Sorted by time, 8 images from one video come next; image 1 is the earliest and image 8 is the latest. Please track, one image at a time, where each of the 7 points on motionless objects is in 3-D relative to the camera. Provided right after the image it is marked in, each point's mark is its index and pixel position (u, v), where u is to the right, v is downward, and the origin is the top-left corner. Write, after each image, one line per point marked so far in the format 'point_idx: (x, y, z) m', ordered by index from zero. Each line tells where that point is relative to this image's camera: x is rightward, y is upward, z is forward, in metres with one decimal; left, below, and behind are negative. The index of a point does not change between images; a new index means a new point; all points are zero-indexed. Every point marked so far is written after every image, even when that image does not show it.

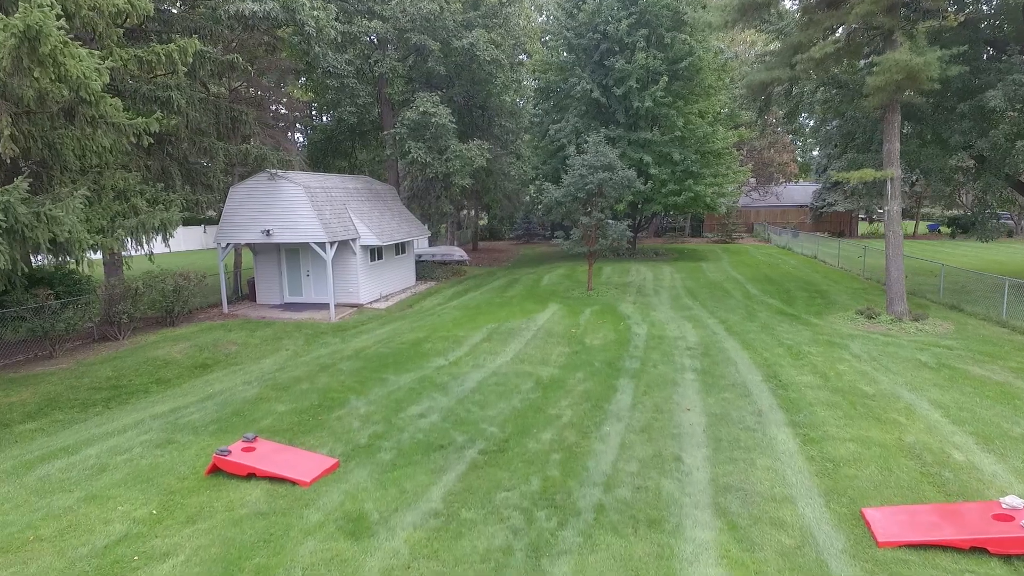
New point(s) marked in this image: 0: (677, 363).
0: (+2.6, -1.2, +9.9) m
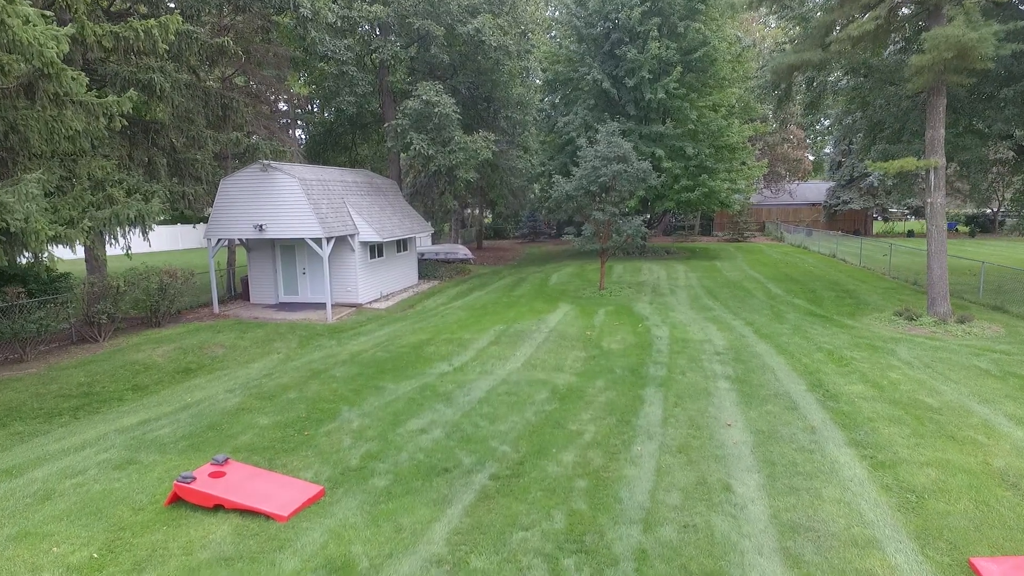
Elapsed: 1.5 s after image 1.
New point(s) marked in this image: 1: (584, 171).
0: (+2.8, -1.2, +8.9) m
1: (+1.9, +3.1, +16.6) m
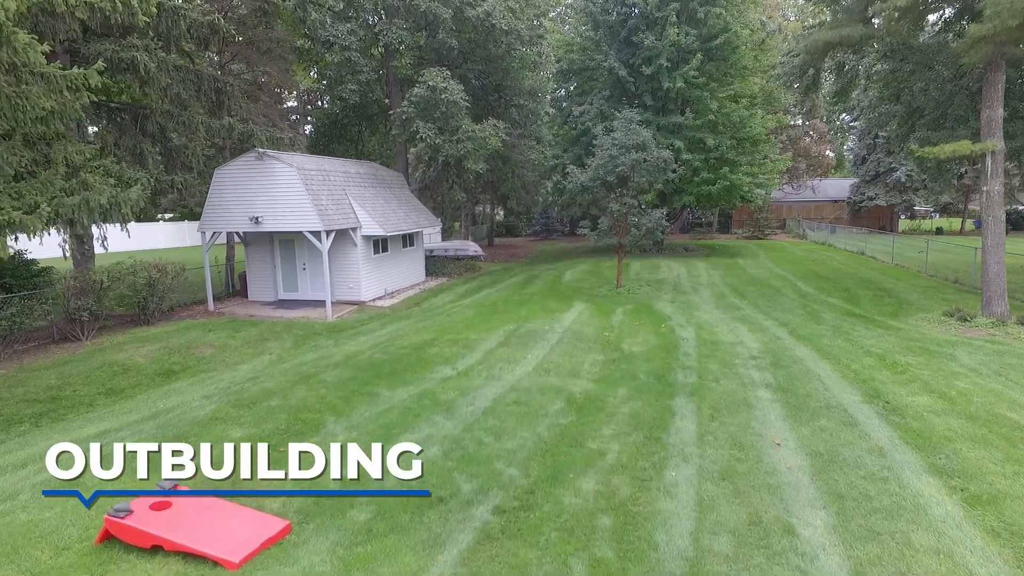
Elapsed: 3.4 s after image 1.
0: (+2.9, -1.1, +7.8) m
1: (+2.2, +3.2, +15.5) m
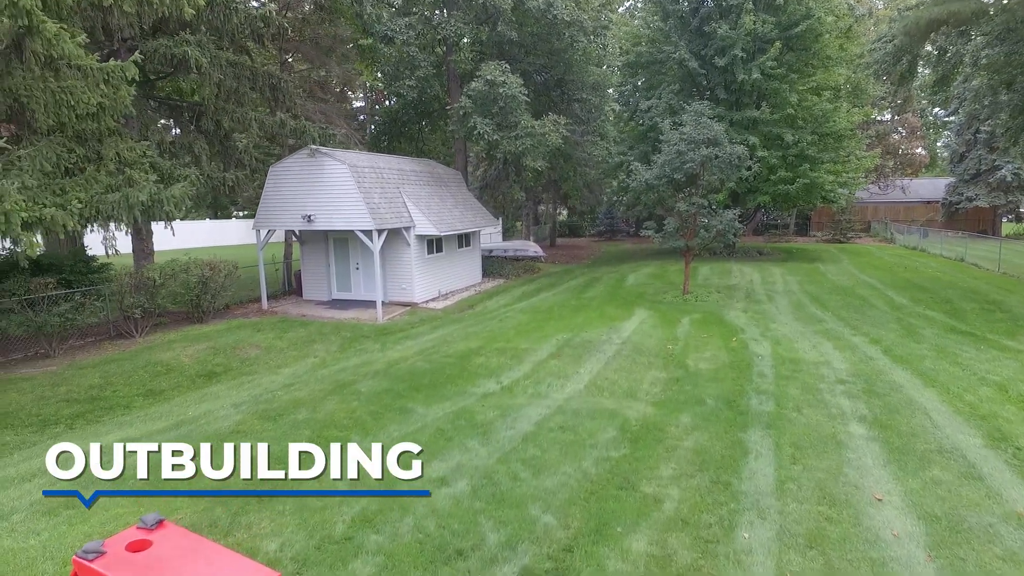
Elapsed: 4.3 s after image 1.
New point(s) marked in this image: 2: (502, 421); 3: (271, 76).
0: (+3.4, -1.3, +6.7) m
1: (+3.6, +3.0, +14.4) m
2: (-0.1, -1.4, +6.5) m
3: (-5.3, +4.7, +13.9) m
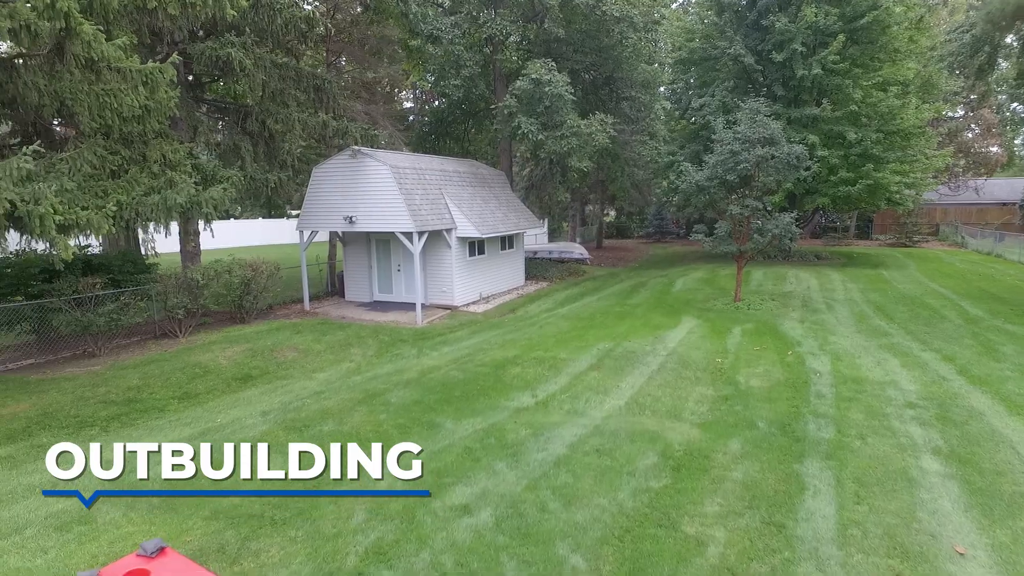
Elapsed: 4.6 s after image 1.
0: (+3.7, -1.4, +6.0) m
1: (+4.5, +2.9, +13.7) m
2: (+0.2, -1.5, +6.1) m
3: (-4.3, +4.6, +13.9) m
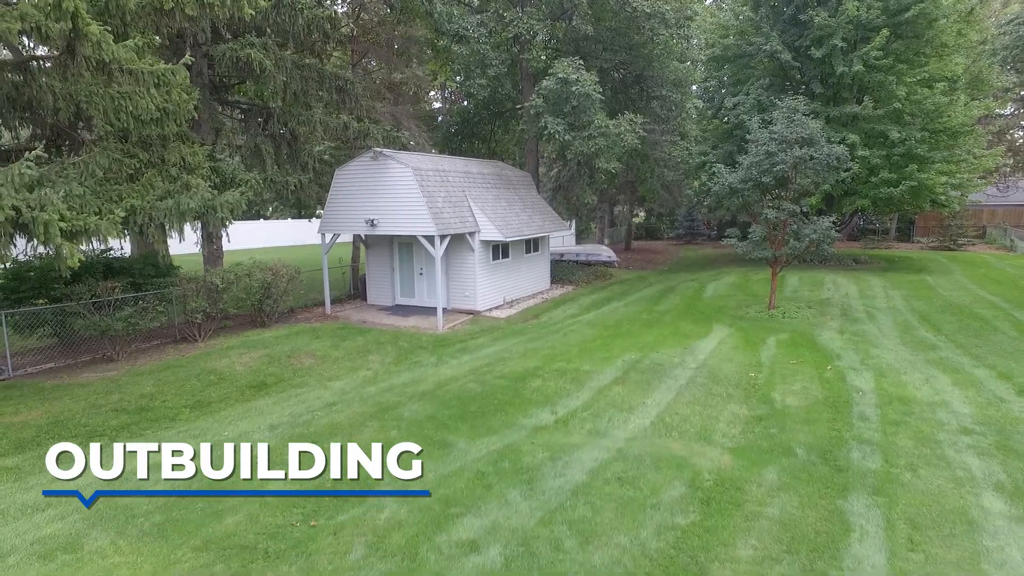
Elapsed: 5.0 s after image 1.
0: (+3.9, -1.6, +5.5) m
1: (+5.0, +2.7, +13.1) m
2: (+0.4, -1.6, +5.7) m
3: (-3.8, +4.6, +13.7) m
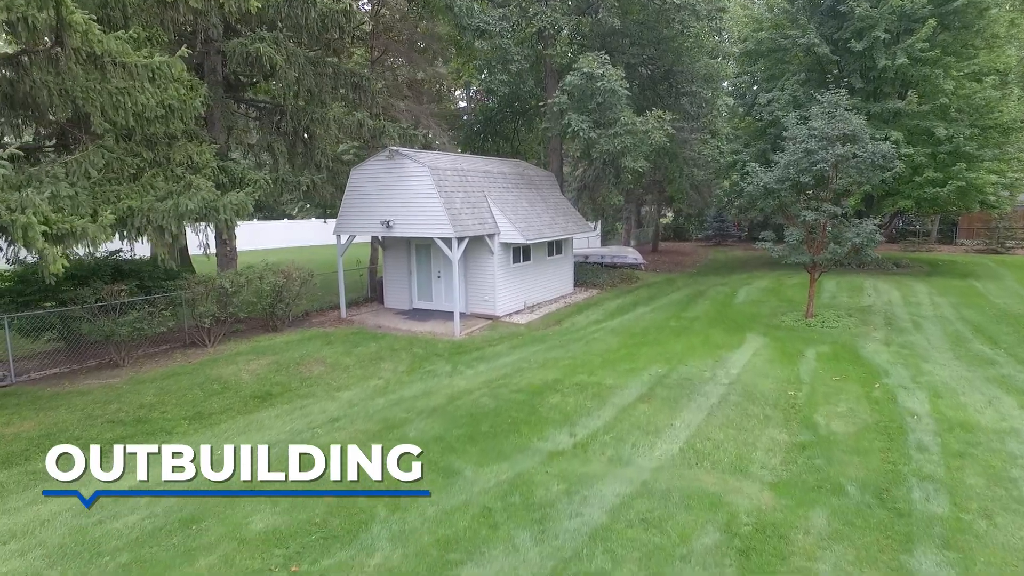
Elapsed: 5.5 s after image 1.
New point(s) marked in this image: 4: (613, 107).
0: (+3.9, -1.7, +4.7) m
1: (+5.5, +2.6, +12.3) m
2: (+0.4, -1.7, +5.0) m
3: (-3.3, +4.5, +13.2) m
4: (+2.7, +4.8, +16.6) m
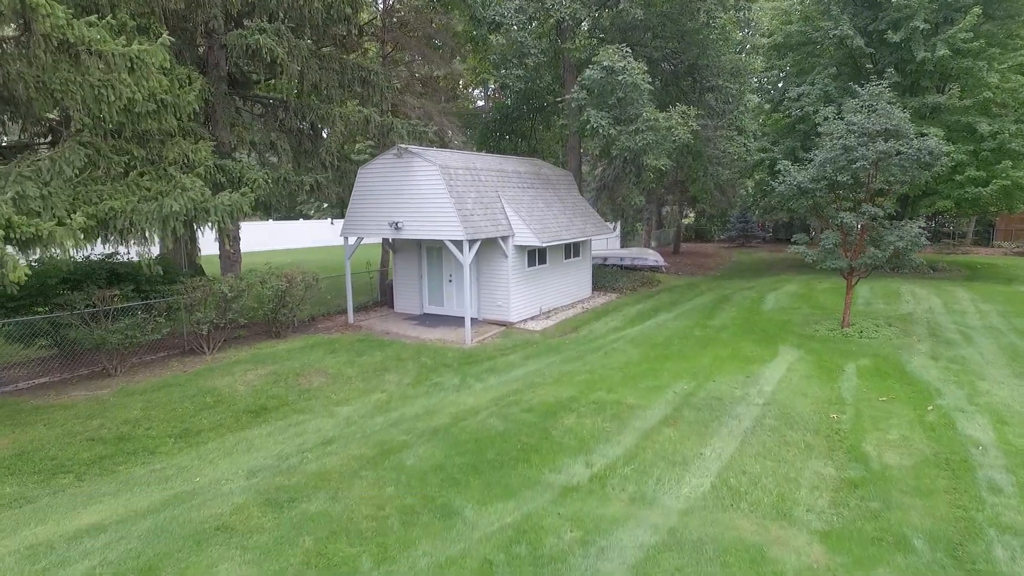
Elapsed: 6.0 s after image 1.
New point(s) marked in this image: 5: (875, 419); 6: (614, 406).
0: (+4.0, -1.8, +3.9) m
1: (+5.7, +2.5, +11.4) m
2: (+0.5, -1.8, +4.3) m
3: (-3.0, +4.4, +12.6) m
4: (+3.1, +4.7, +15.8) m
5: (+4.0, -1.5, +7.0) m
6: (+1.2, -1.4, +7.6) m
